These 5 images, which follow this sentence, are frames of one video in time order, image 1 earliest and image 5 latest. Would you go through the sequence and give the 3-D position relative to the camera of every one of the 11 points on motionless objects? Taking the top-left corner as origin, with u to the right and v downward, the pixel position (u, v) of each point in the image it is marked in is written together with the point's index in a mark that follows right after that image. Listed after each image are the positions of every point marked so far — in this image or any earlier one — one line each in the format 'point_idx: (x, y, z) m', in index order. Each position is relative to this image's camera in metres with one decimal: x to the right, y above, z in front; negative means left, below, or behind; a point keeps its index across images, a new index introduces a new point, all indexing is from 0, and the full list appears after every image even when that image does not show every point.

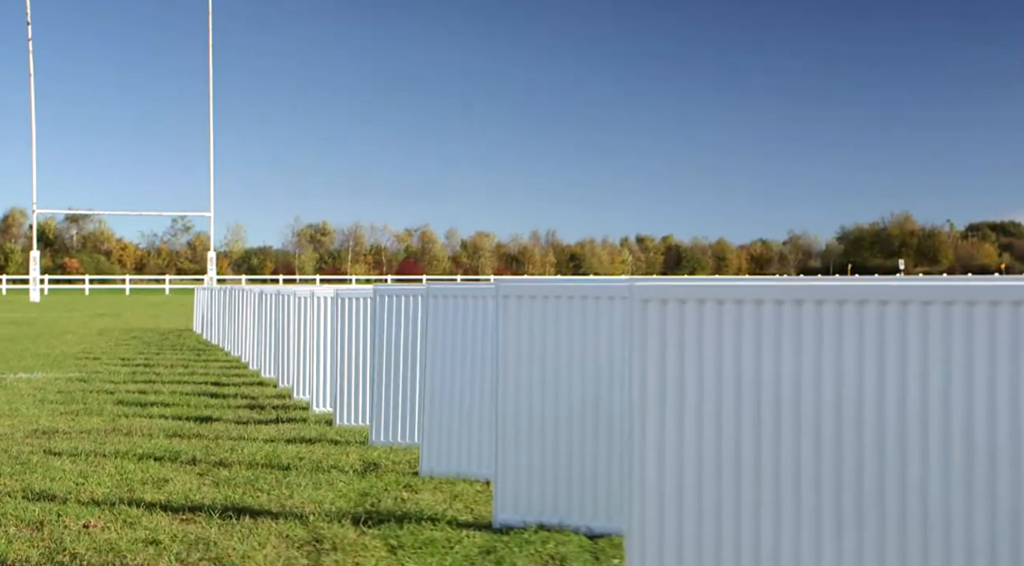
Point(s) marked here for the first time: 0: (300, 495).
0: (-0.8, -0.8, +4.9) m
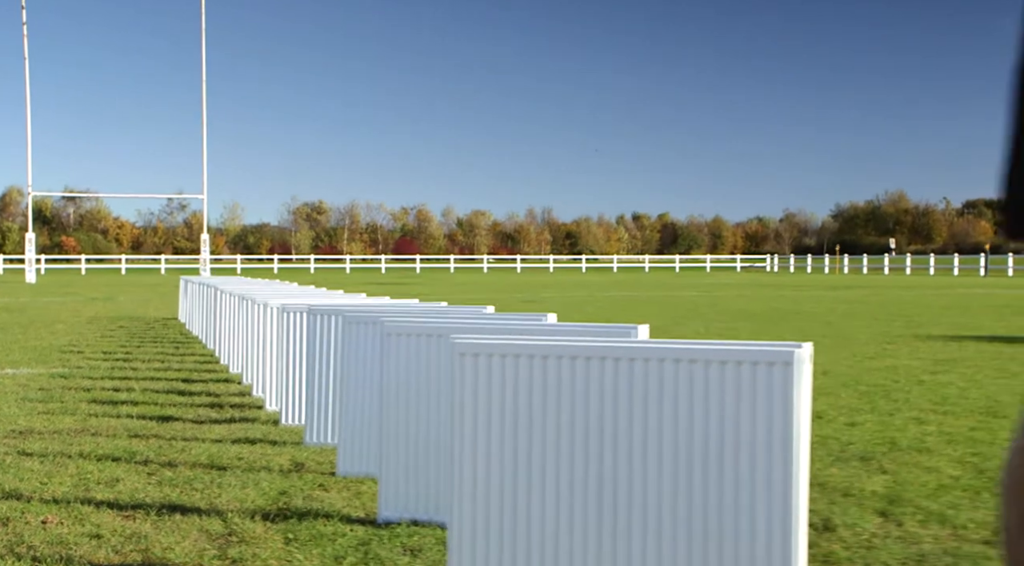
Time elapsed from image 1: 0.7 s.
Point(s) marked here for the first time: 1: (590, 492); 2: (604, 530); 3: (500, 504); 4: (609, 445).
0: (-1.3, -0.9, +5.9) m
1: (+0.3, -0.6, +3.9) m
2: (+0.3, -0.7, +3.9) m
3: (0.0, -0.7, +4.1) m
4: (+0.3, -0.5, +3.9) m
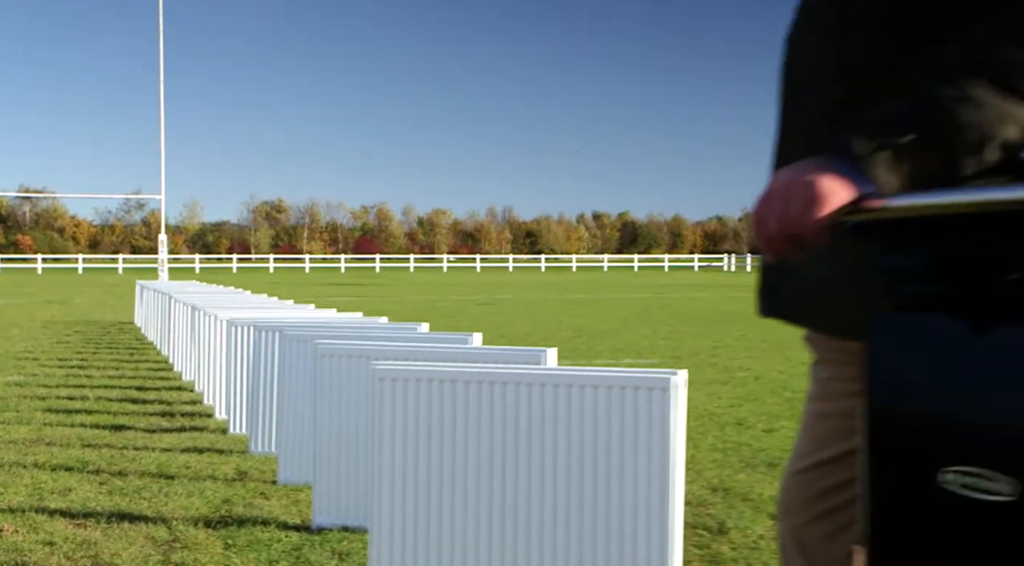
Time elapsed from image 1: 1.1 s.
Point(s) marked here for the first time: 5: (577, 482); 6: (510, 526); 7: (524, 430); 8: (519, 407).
0: (-1.6, -1.1, +6.3) m
1: (0.0, -0.7, +4.4) m
2: (0.0, -0.8, +4.4) m
3: (-0.3, -0.8, +4.5) m
4: (0.0, -0.6, +4.4) m
5: (+0.2, -0.6, +4.3) m
6: (0.0, -0.8, +4.4) m
7: (0.0, -0.5, +4.3) m
8: (+0.1, -0.4, +4.3) m
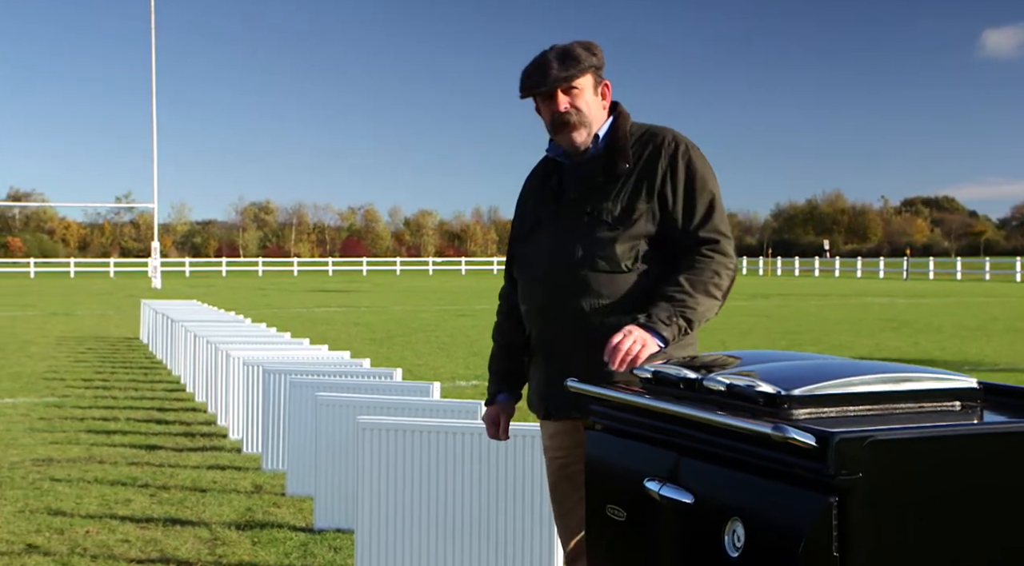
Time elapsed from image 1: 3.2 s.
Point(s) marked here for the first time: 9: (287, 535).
0: (-2.0, -1.5, +8.4) m
1: (-0.3, -1.1, +6.5) m
2: (-0.3, -1.3, +6.5) m
3: (-0.6, -1.2, +6.7) m
4: (-0.3, -1.0, +6.5) m
5: (-0.1, -1.1, +6.4) m
6: (-0.3, -1.2, +6.5) m
7: (-0.3, -0.9, +6.5) m
8: (-0.2, -0.8, +6.5) m
9: (-1.3, -1.5, +7.6) m
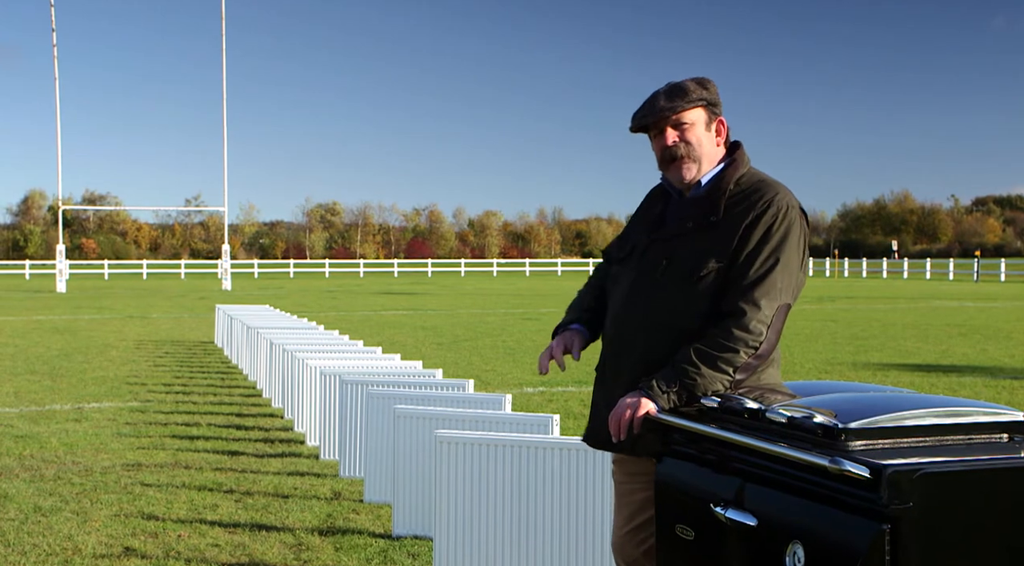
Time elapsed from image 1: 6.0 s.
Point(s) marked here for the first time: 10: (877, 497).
0: (-1.5, -1.6, +8.8) m
1: (+0.1, -1.3, +6.9) m
2: (+0.1, -1.4, +6.8) m
3: (-0.2, -1.3, +7.0) m
4: (+0.1, -1.1, +6.8) m
5: (+0.3, -1.2, +6.7) m
6: (+0.1, -1.3, +6.8) m
7: (+0.1, -1.0, +6.8) m
8: (+0.1, -0.9, +6.8) m
9: (-0.9, -1.6, +8.0) m
10: (+0.9, -0.5, +3.2) m
